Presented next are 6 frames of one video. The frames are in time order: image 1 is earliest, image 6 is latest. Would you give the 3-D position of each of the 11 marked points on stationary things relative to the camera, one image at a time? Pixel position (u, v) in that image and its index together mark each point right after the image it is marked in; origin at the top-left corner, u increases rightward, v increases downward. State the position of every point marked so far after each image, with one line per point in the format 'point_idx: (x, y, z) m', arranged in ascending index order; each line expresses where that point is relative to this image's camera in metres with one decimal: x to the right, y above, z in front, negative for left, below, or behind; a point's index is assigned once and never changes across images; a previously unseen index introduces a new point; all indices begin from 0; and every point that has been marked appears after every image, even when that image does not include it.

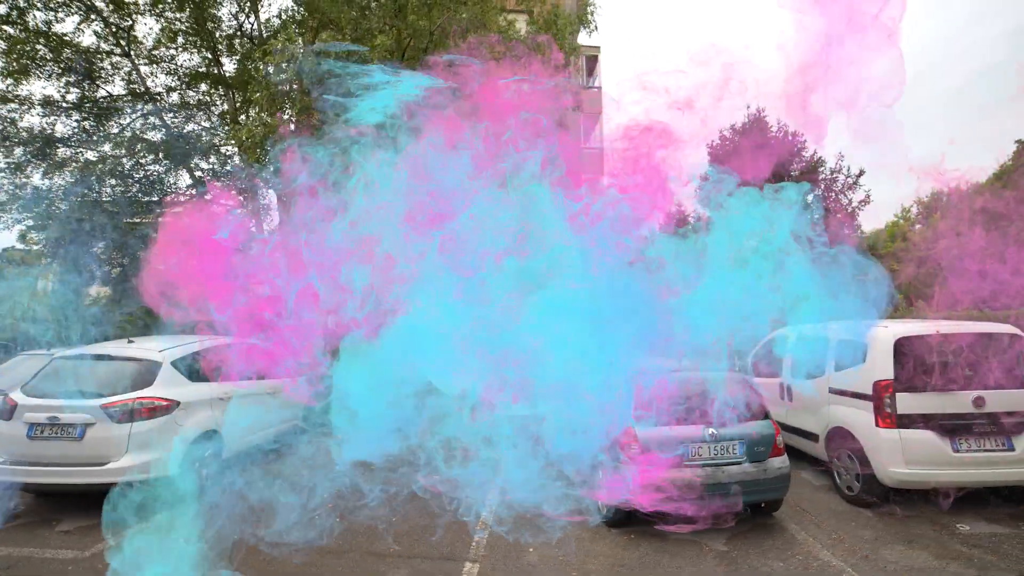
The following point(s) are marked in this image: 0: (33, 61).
0: (-6.7, +3.1, +7.1) m
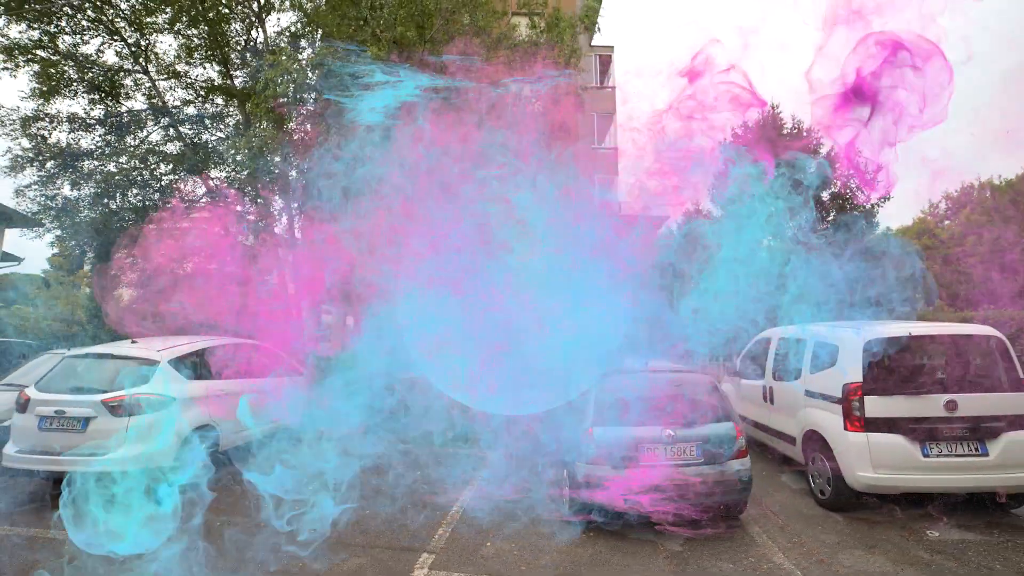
0: (-6.8, +3.1, +7.6) m
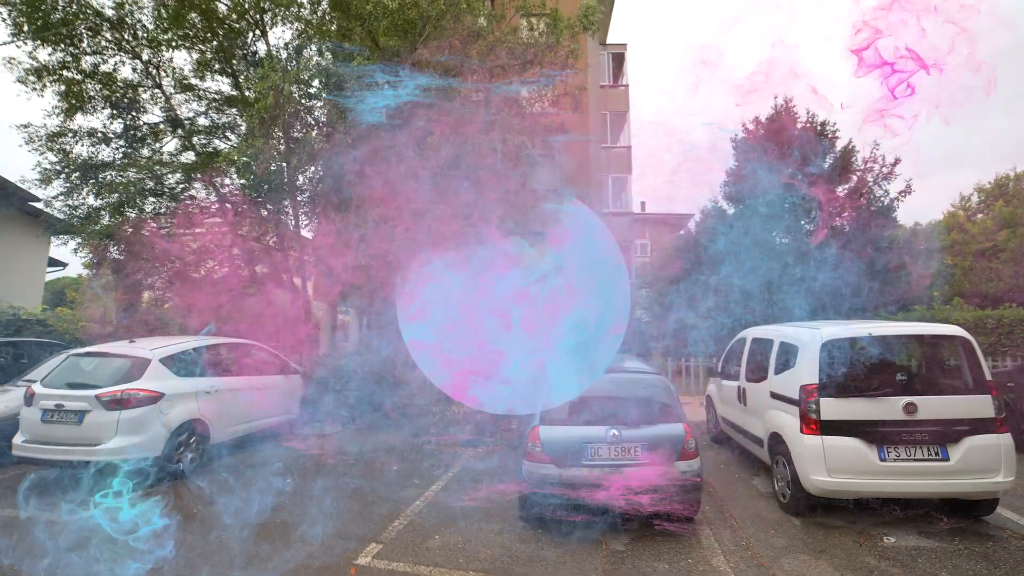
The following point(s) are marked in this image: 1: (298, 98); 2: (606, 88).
0: (-6.9, +3.0, +8.2) m
1: (-3.2, +2.8, +7.6) m
2: (+3.0, +6.4, +16.2) m
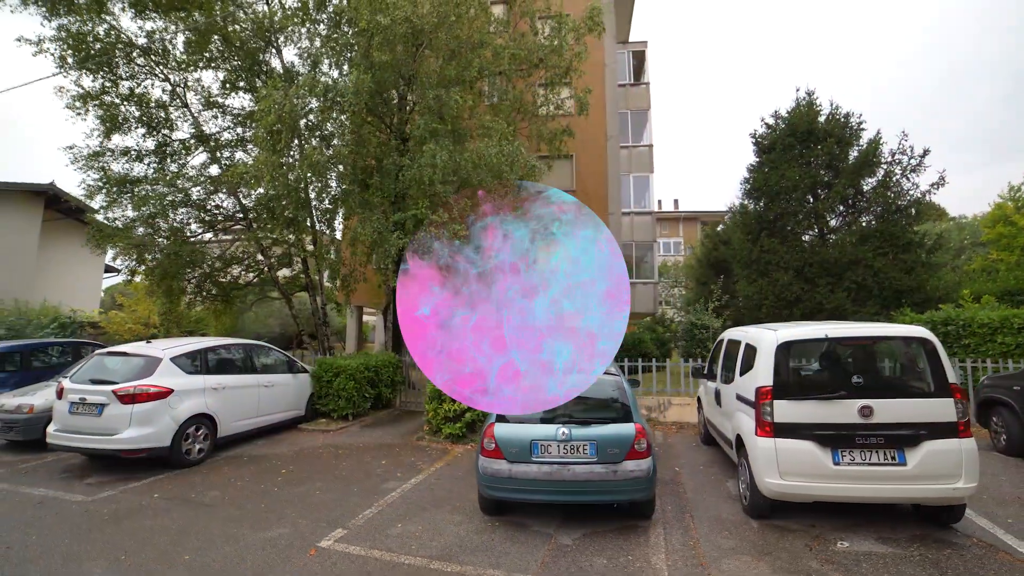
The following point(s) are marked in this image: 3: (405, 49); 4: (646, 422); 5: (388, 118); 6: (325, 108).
0: (-6.9, +3.0, +9.0) m
1: (-3.2, +2.8, +8.1) m
2: (+3.7, +6.4, +16.0) m
3: (-1.8, +4.0, +8.4) m
4: (+2.0, -2.0, +7.5) m
5: (-2.2, +3.0, +8.9) m
6: (-3.0, +2.9, +8.1) m
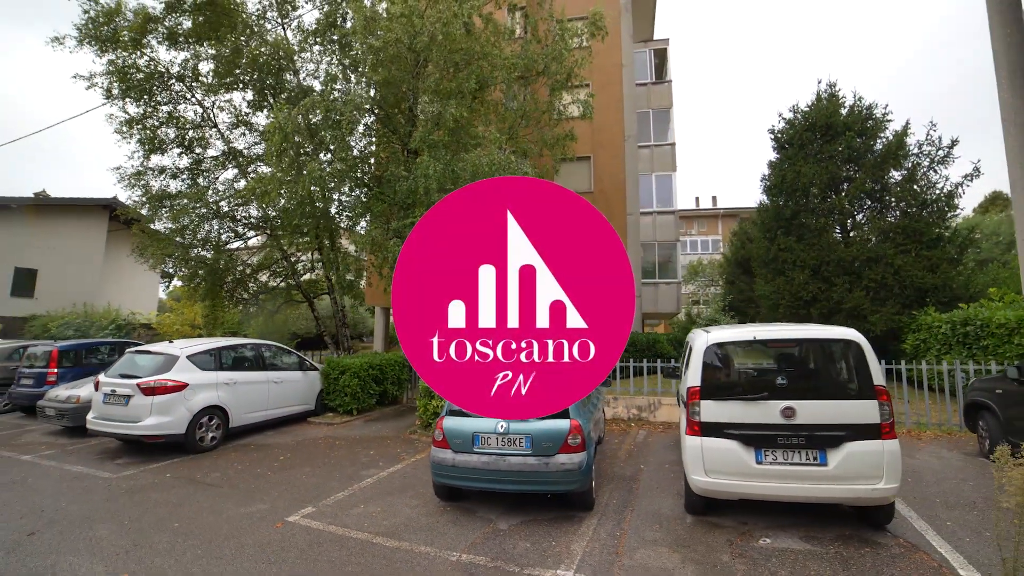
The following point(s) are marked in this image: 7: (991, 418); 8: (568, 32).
0: (-6.9, +2.9, +10.0) m
1: (-3.3, +2.7, +8.7) m
2: (+4.3, +6.4, +16.0) m
3: (-1.8, +3.9, +8.9) m
4: (+1.9, -2.0, +7.7) m
5: (-2.2, +3.0, +9.4) m
6: (-3.1, +2.8, +8.7) m
7: (+4.9, -1.3, +5.2) m
8: (+1.2, +5.1, +10.1) m
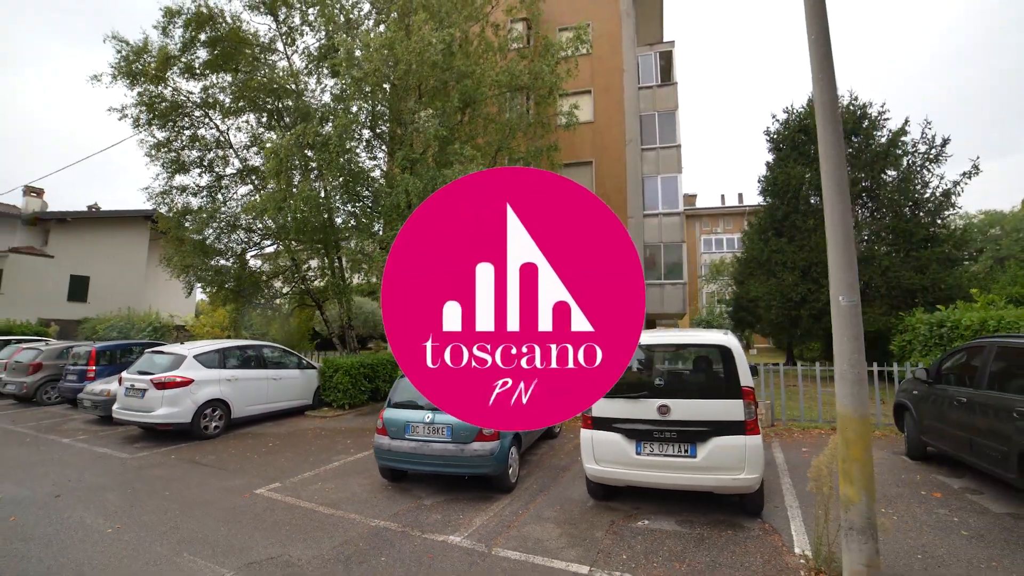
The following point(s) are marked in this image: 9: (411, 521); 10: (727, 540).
0: (-7.1, +2.8, +11.1) m
1: (-3.7, +2.6, +9.6) m
2: (+4.5, +6.4, +16.1) m
3: (-2.2, +3.8, +9.6) m
4: (+1.4, -2.1, +8.1) m
5: (-2.5, +2.9, +10.2) m
6: (-3.5, +2.7, +9.5) m
7: (+4.2, -1.4, +5.4) m
8: (+0.9, +5.1, +10.6) m
9: (-0.9, -2.0, +4.3) m
10: (+1.6, -1.9, +3.8) m
